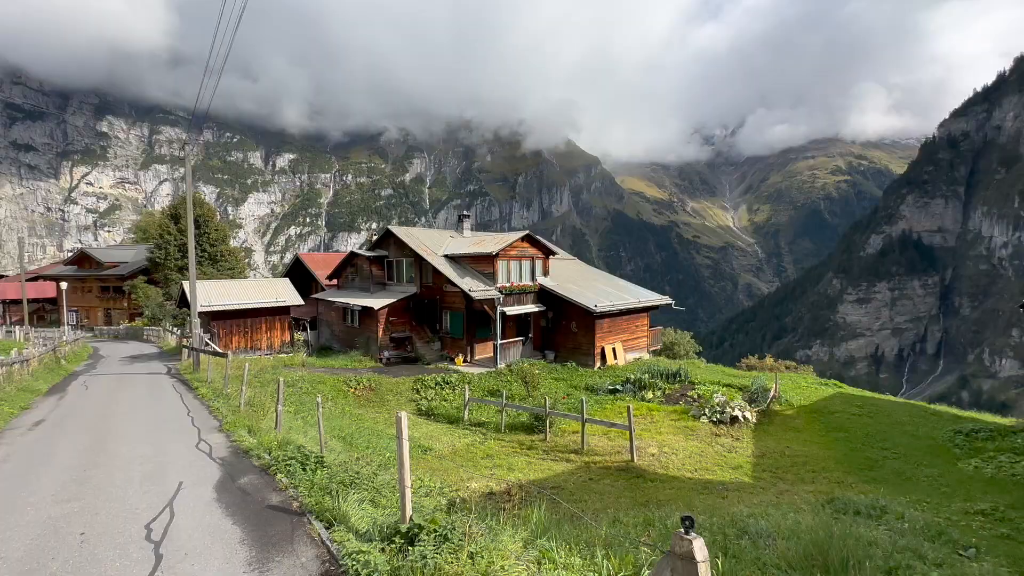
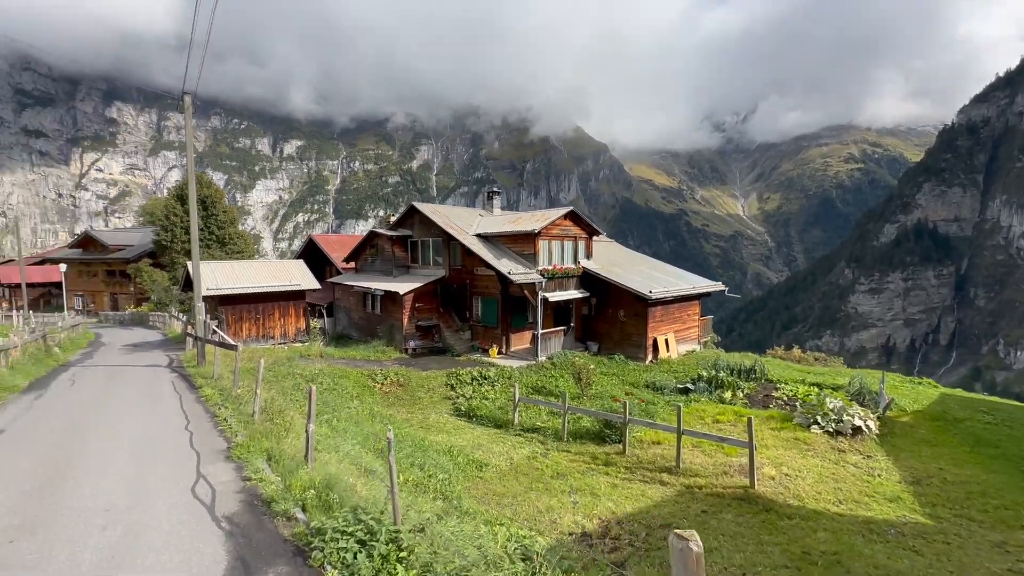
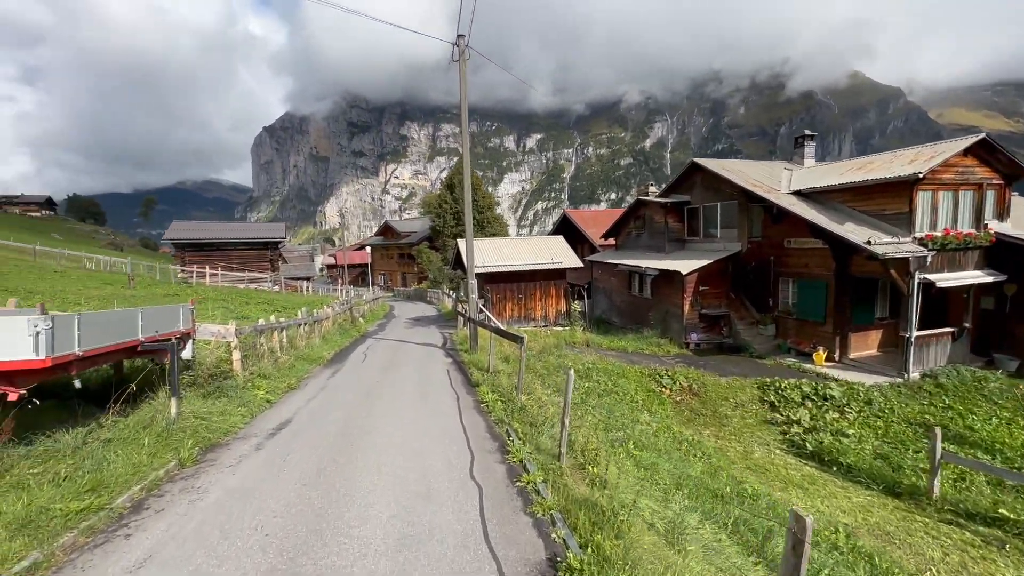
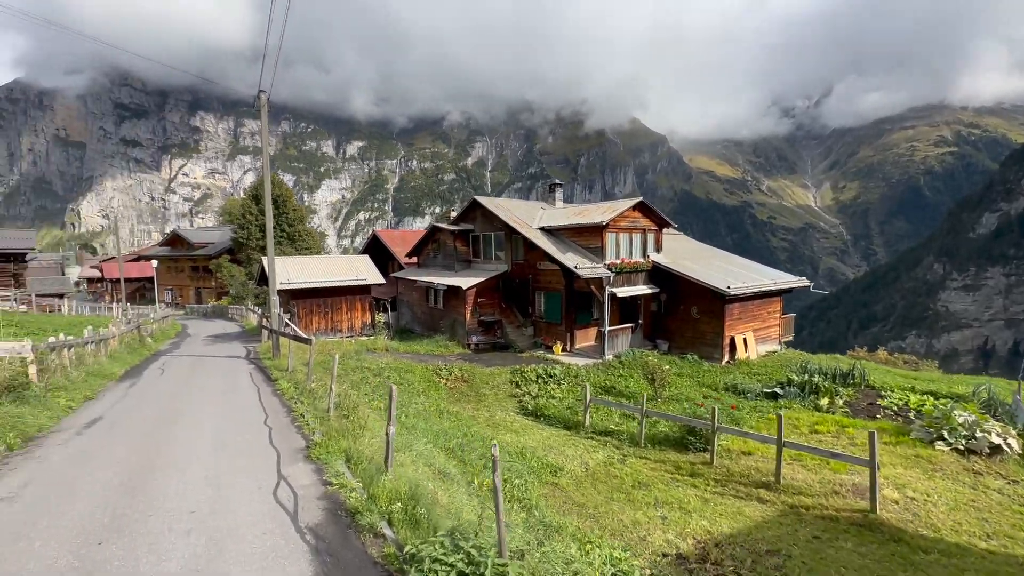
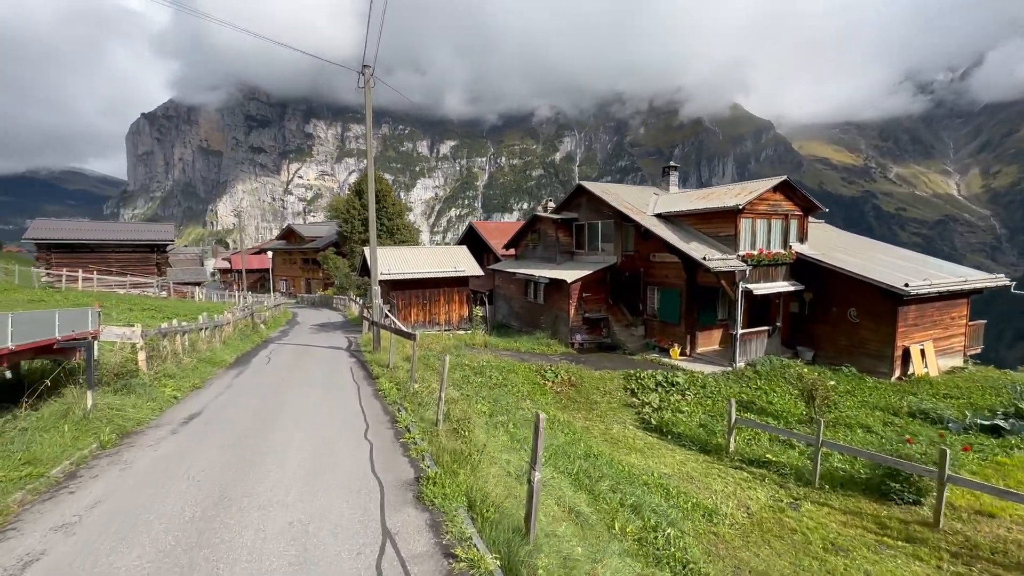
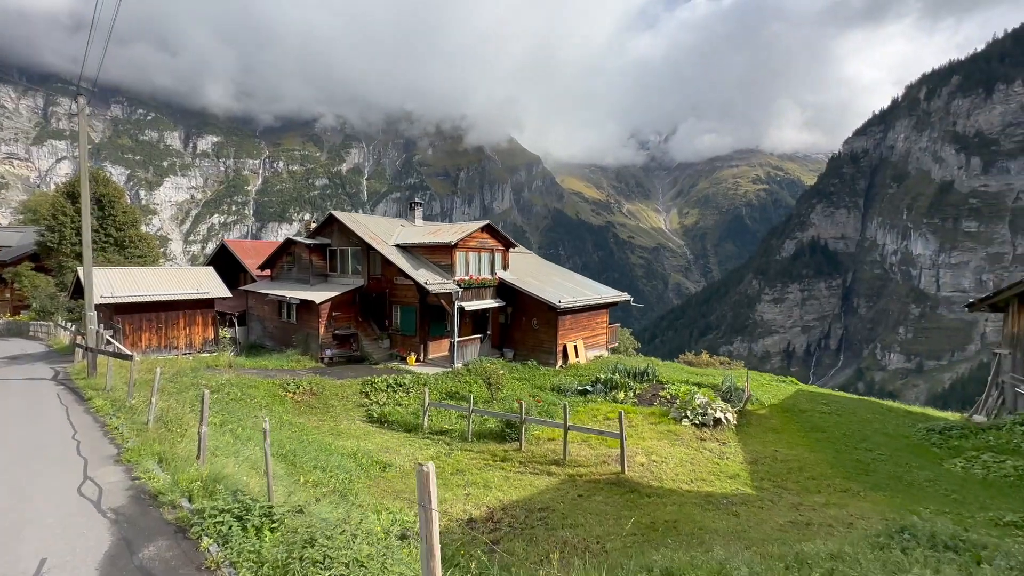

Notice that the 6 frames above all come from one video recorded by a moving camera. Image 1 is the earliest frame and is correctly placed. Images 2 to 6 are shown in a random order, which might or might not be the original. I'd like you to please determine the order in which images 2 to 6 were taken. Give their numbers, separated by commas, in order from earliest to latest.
6, 2, 4, 5, 3
